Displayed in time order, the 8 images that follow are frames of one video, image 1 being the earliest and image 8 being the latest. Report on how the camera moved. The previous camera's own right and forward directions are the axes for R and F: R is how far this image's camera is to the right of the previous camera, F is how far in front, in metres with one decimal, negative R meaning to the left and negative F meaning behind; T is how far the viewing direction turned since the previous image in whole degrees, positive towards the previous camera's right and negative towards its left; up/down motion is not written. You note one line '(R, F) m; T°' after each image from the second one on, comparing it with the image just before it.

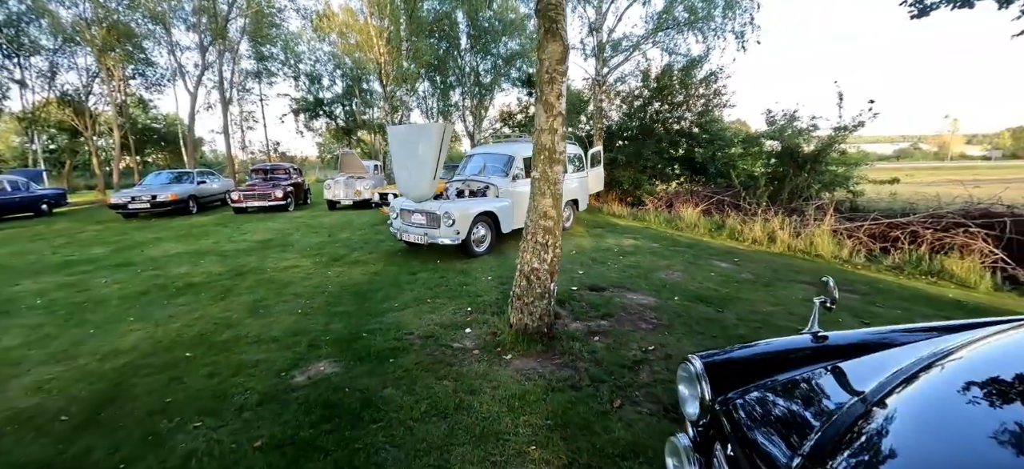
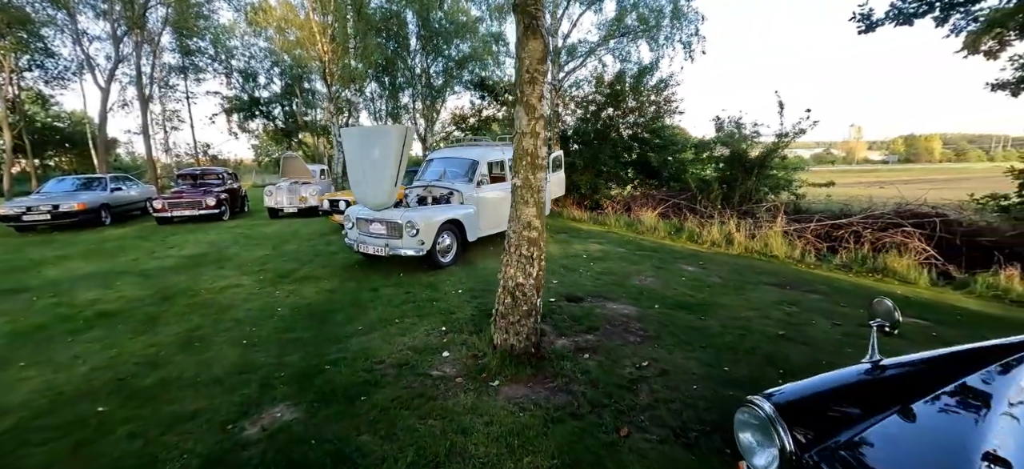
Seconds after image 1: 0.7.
(-0.2, +0.3) m; +7°
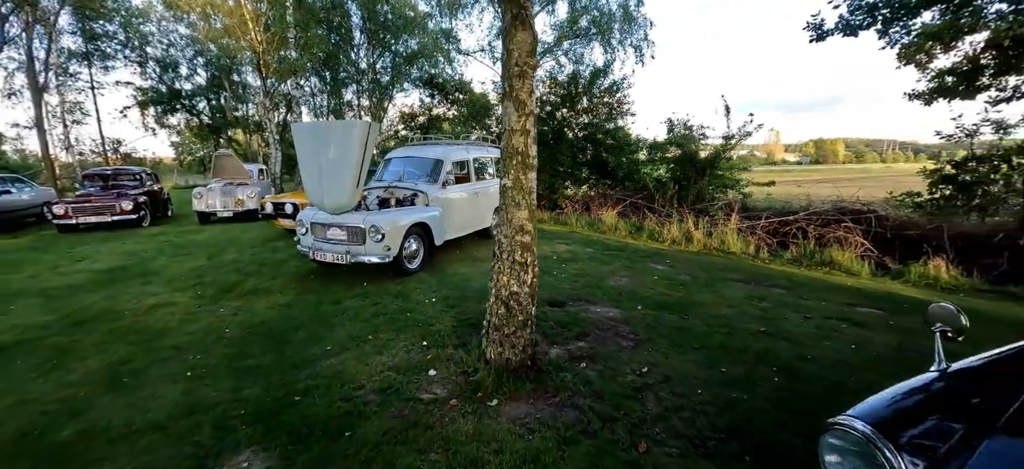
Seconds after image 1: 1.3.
(-0.3, +0.3) m; +7°
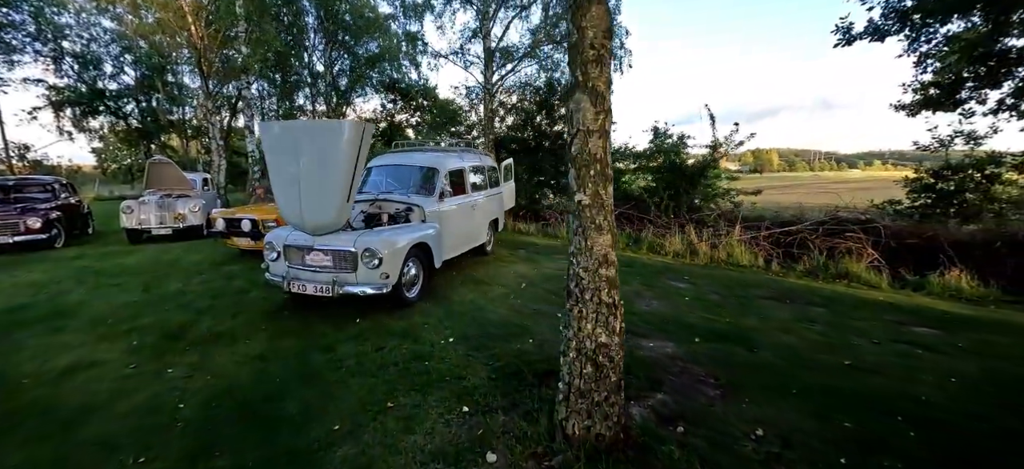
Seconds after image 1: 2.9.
(-0.7, +0.8) m; +6°
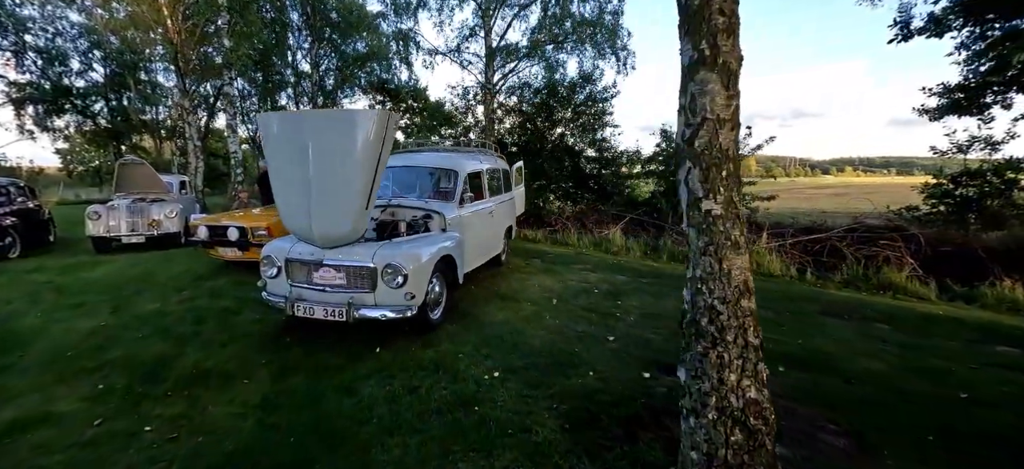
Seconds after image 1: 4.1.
(-0.6, +0.6) m; +2°
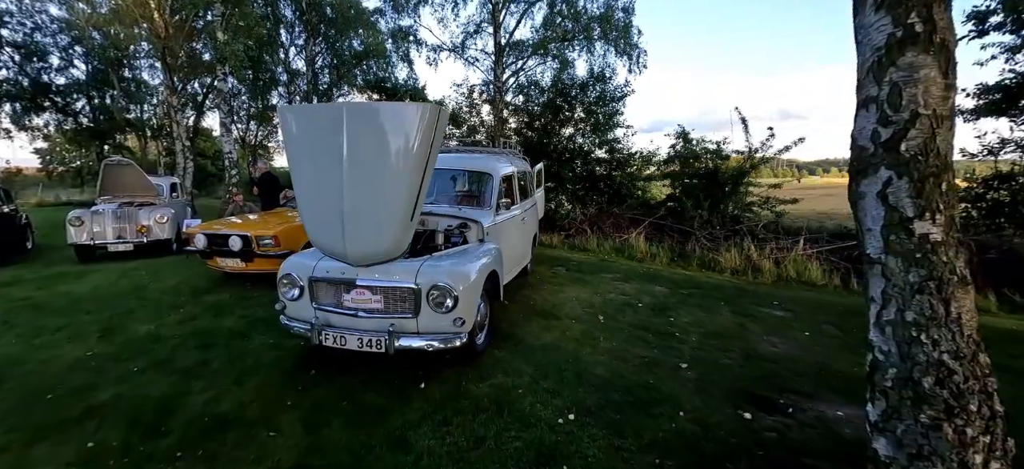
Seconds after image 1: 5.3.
(-0.6, +0.5) m; +1°
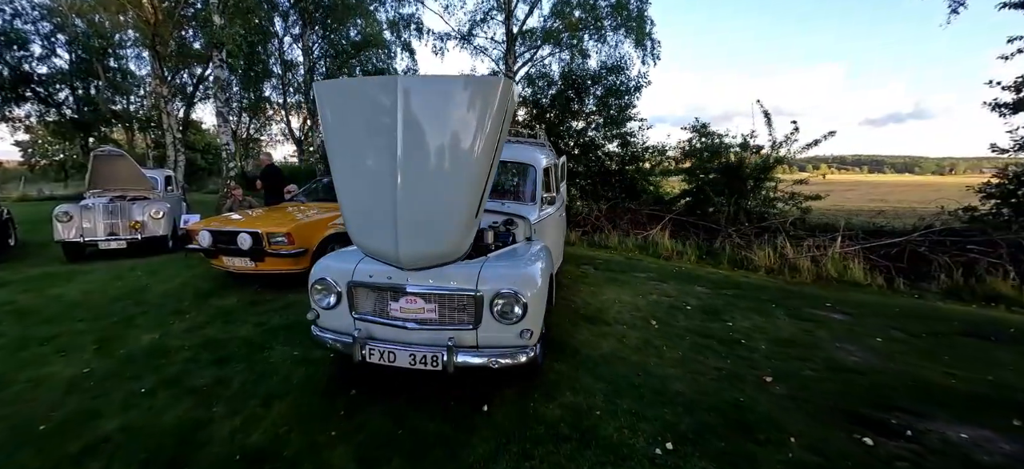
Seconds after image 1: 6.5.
(-0.5, +0.4) m; +1°
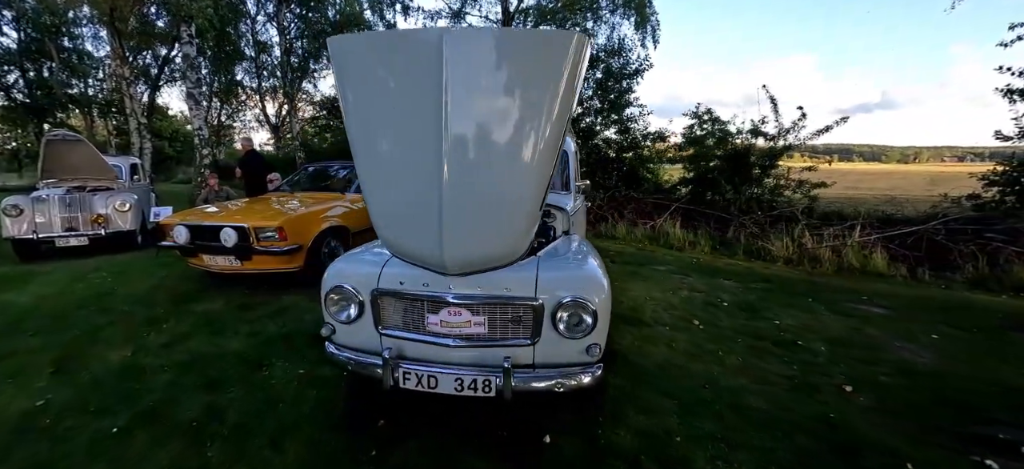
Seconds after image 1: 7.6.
(-0.4, +0.5) m; +3°
